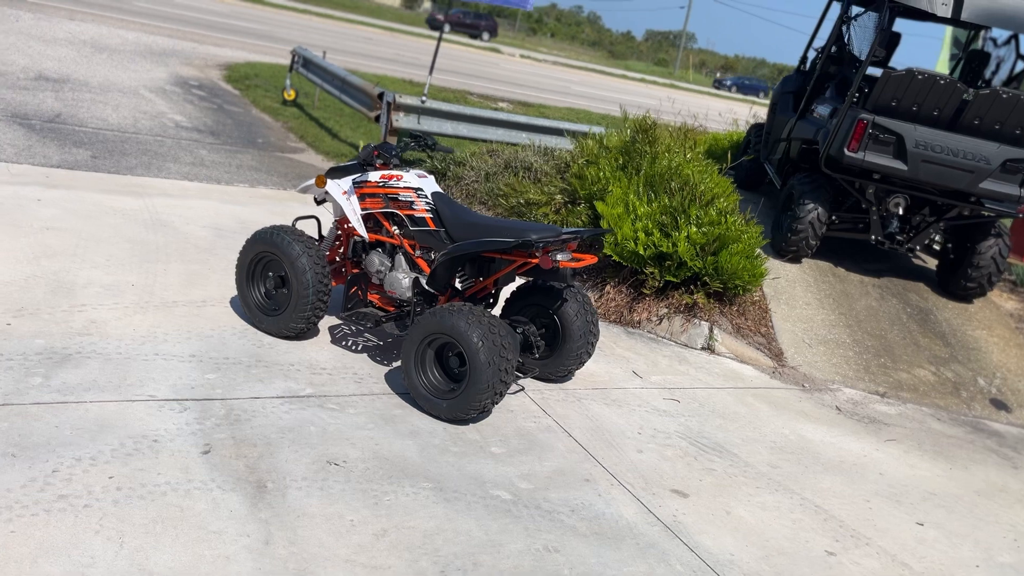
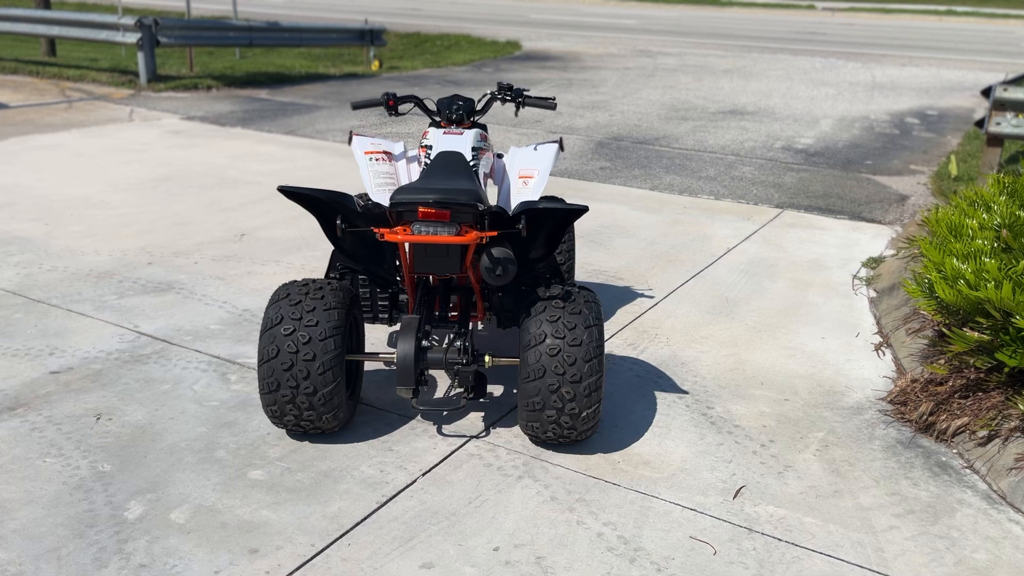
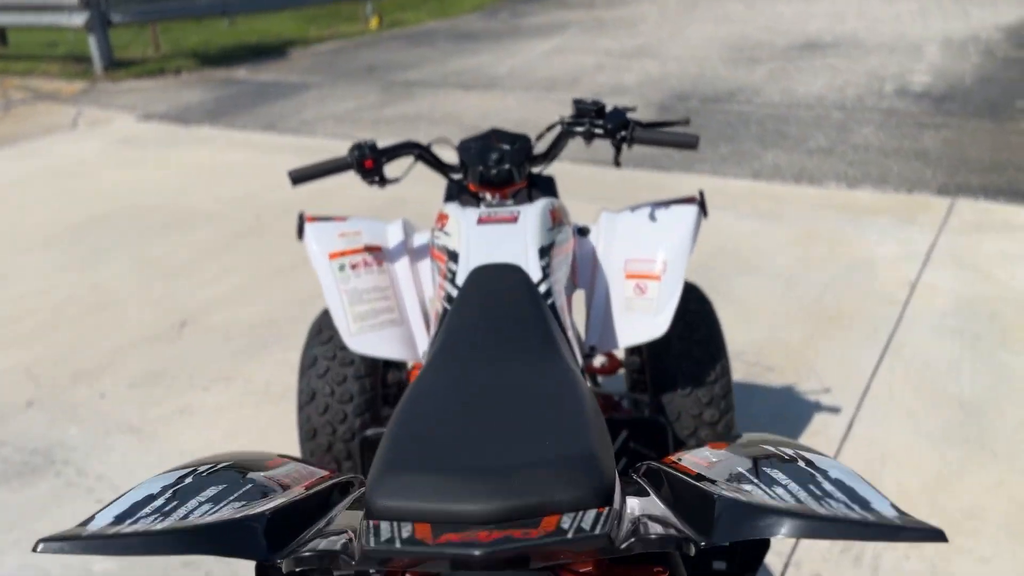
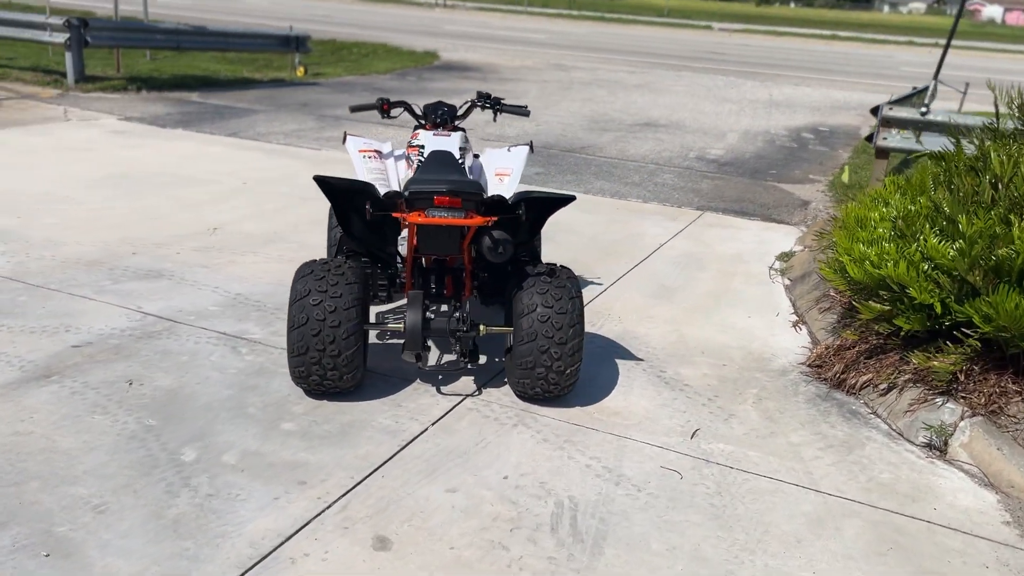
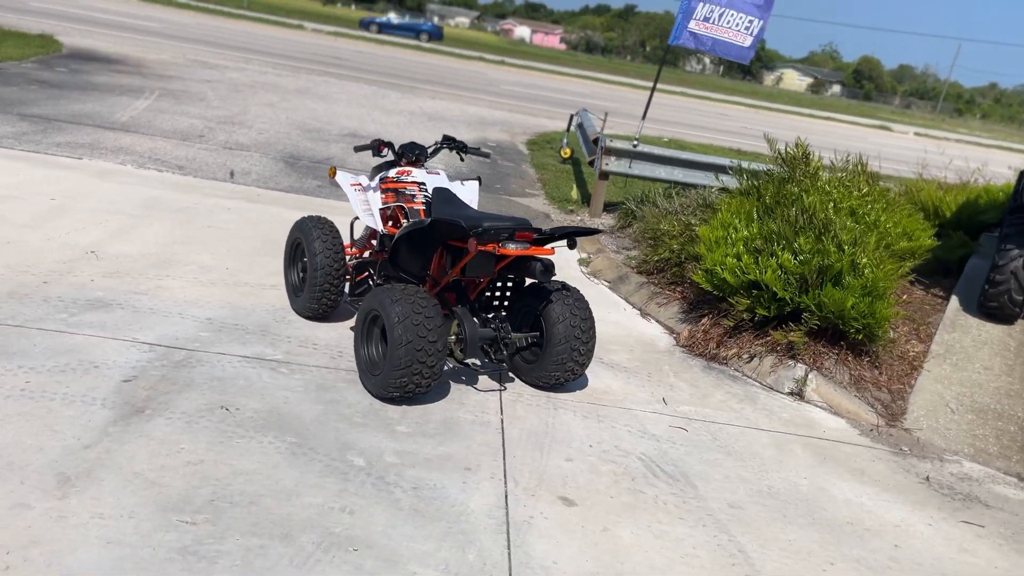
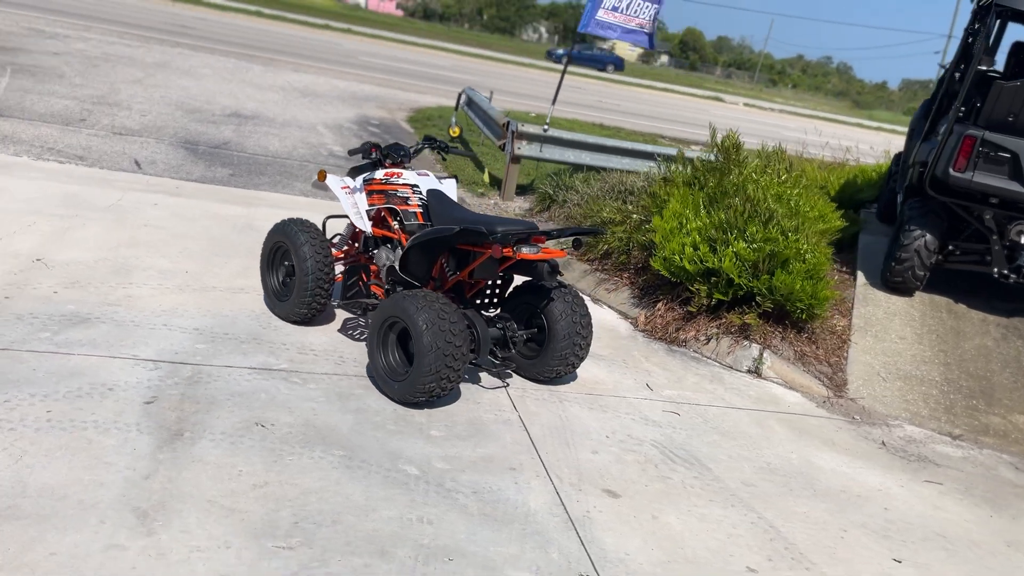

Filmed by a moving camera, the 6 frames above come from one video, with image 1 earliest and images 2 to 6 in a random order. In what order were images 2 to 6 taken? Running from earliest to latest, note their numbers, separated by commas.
6, 5, 4, 2, 3
